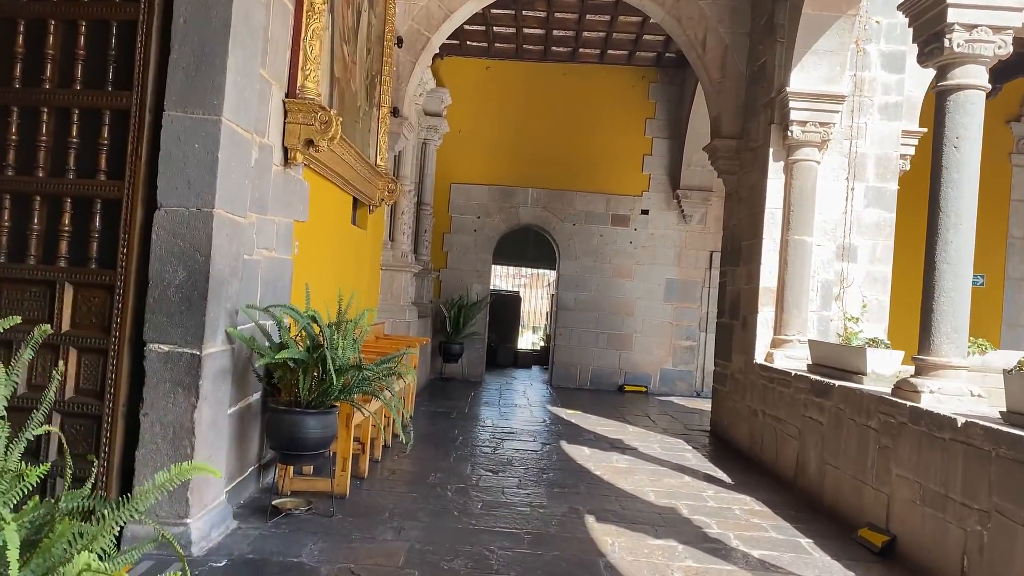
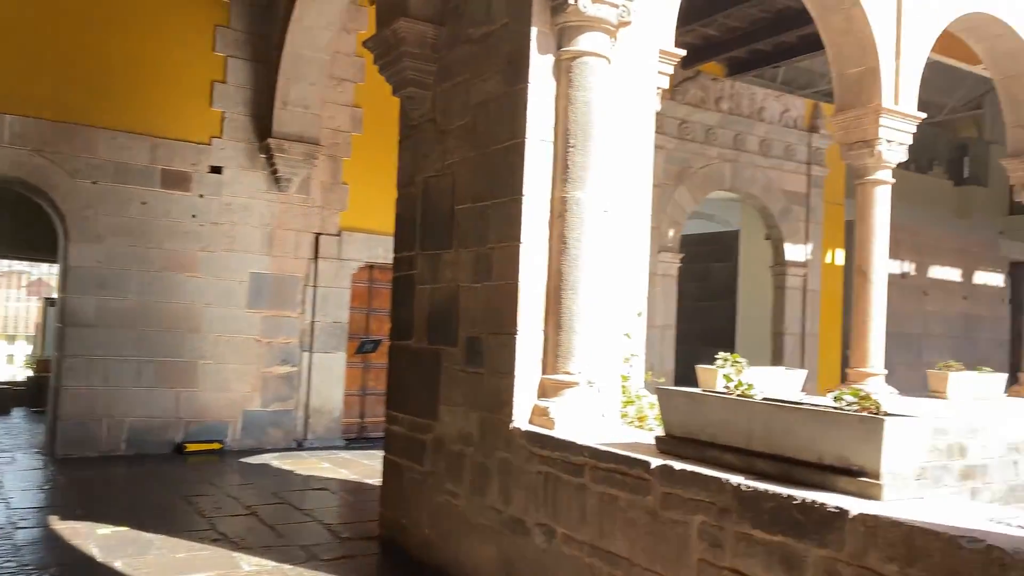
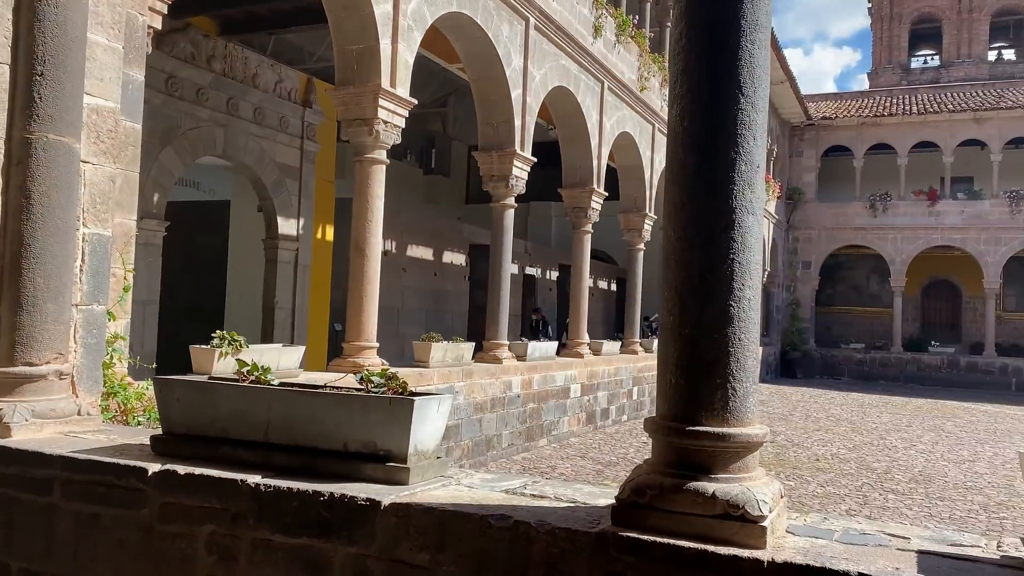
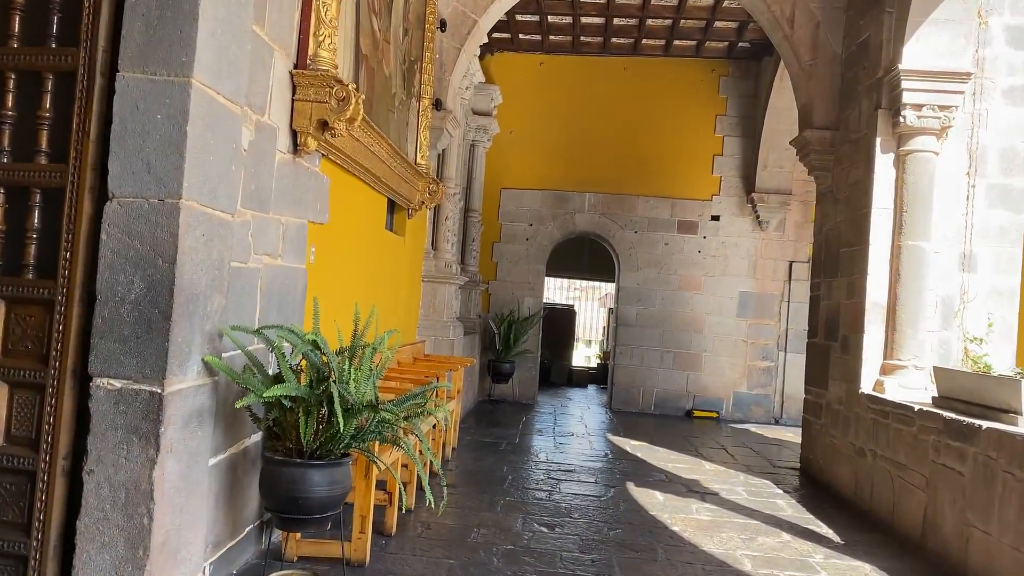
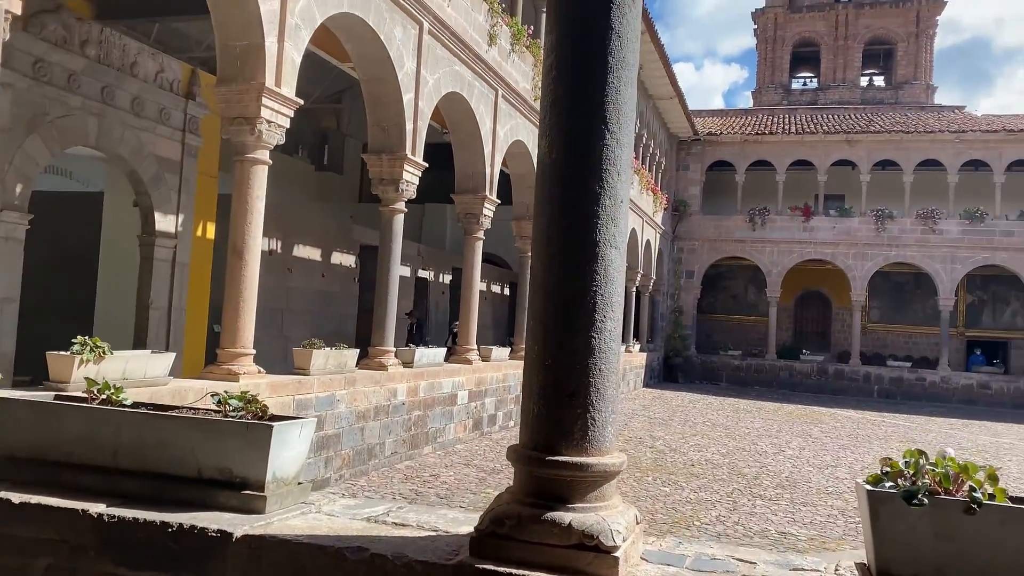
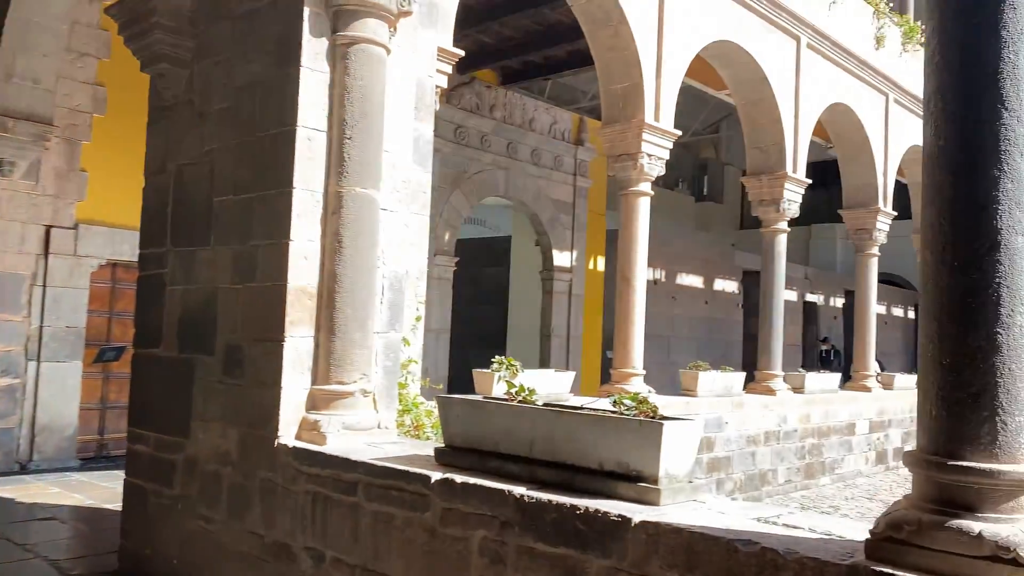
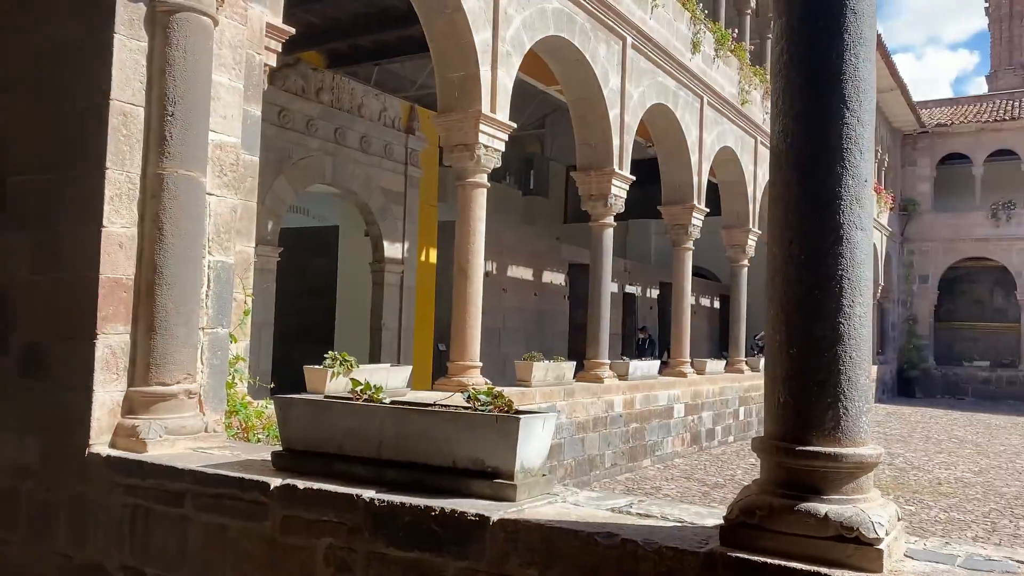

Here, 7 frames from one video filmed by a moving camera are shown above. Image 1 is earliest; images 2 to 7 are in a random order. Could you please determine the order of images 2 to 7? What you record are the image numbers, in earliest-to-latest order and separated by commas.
4, 2, 6, 7, 3, 5
